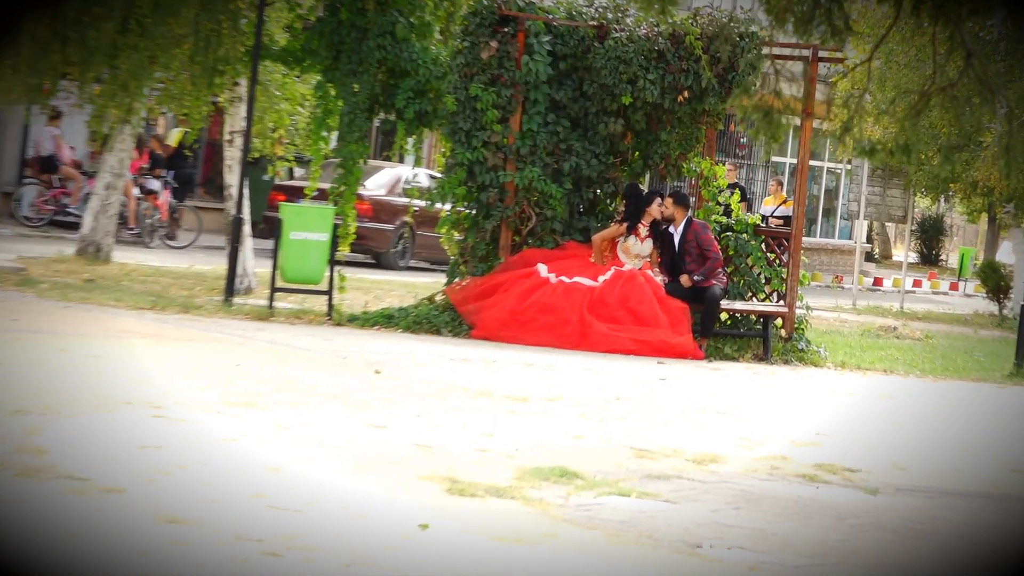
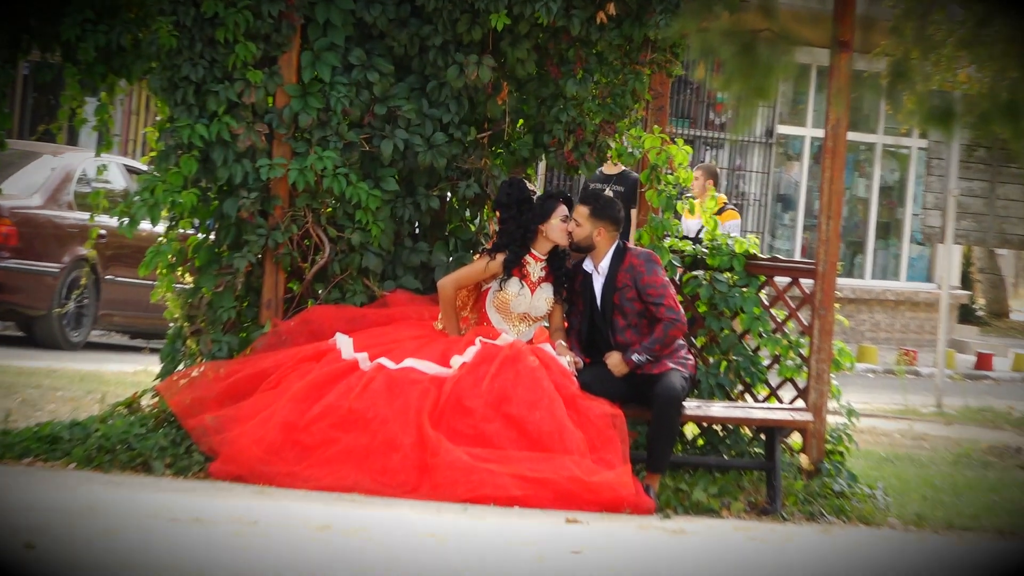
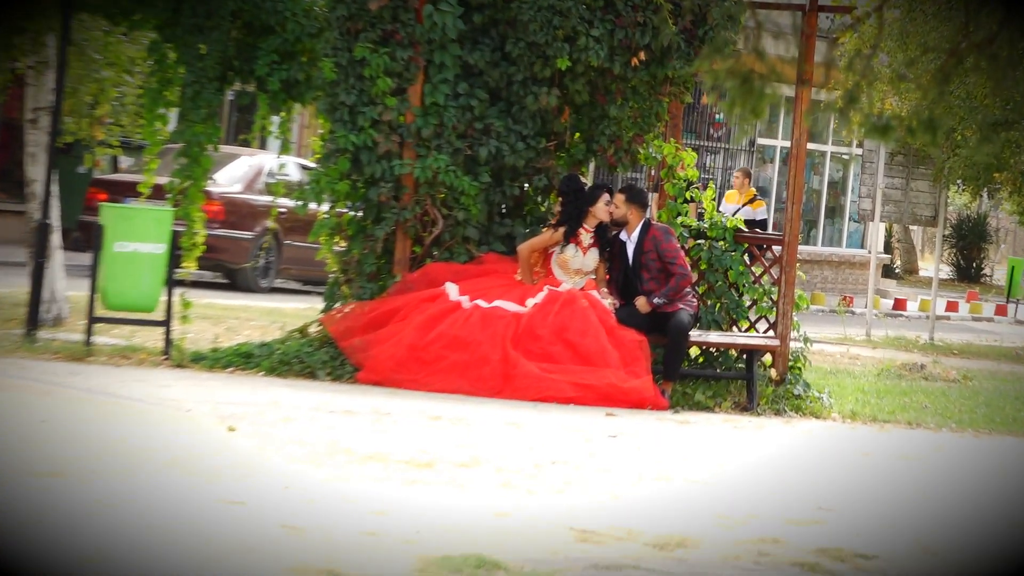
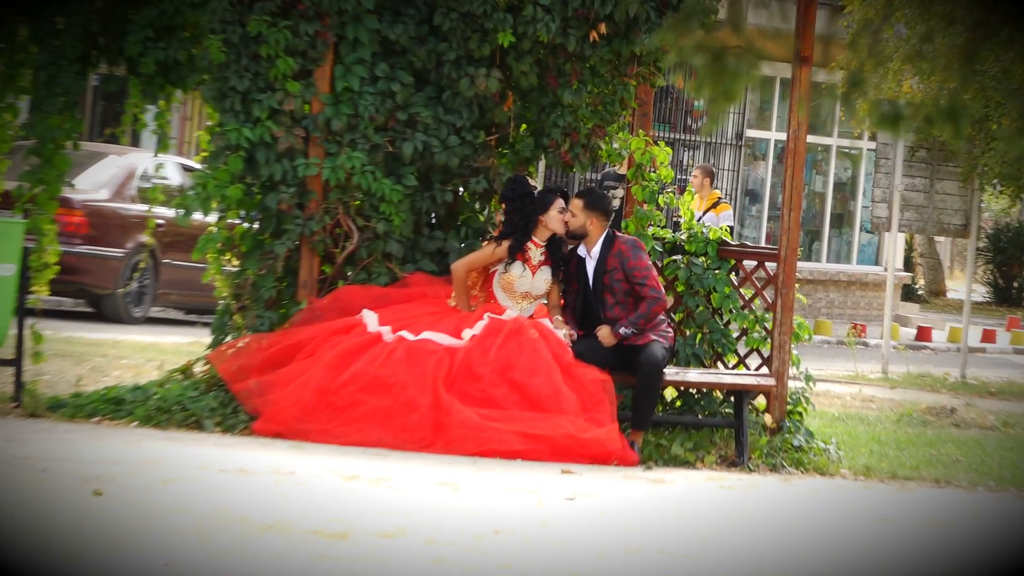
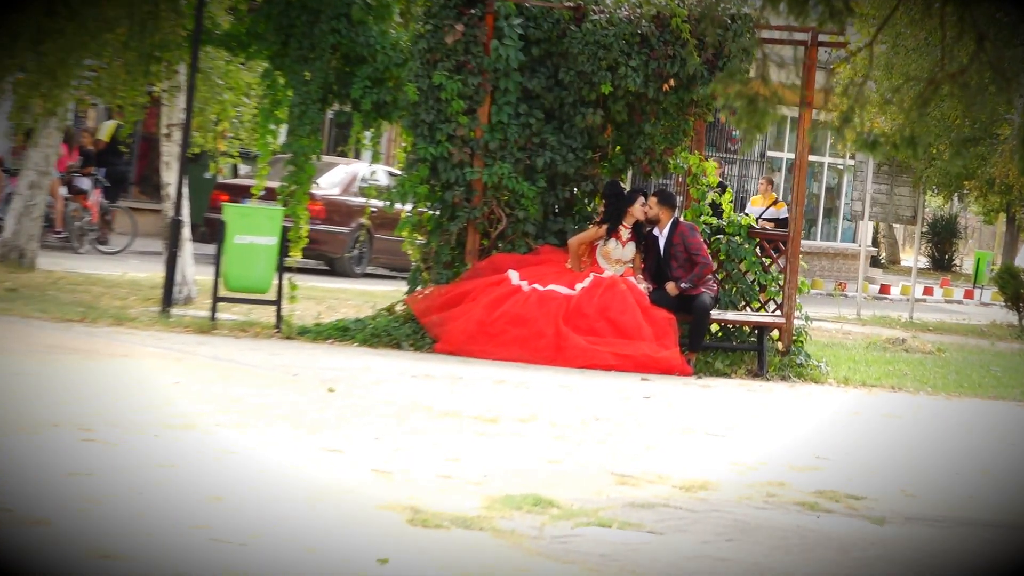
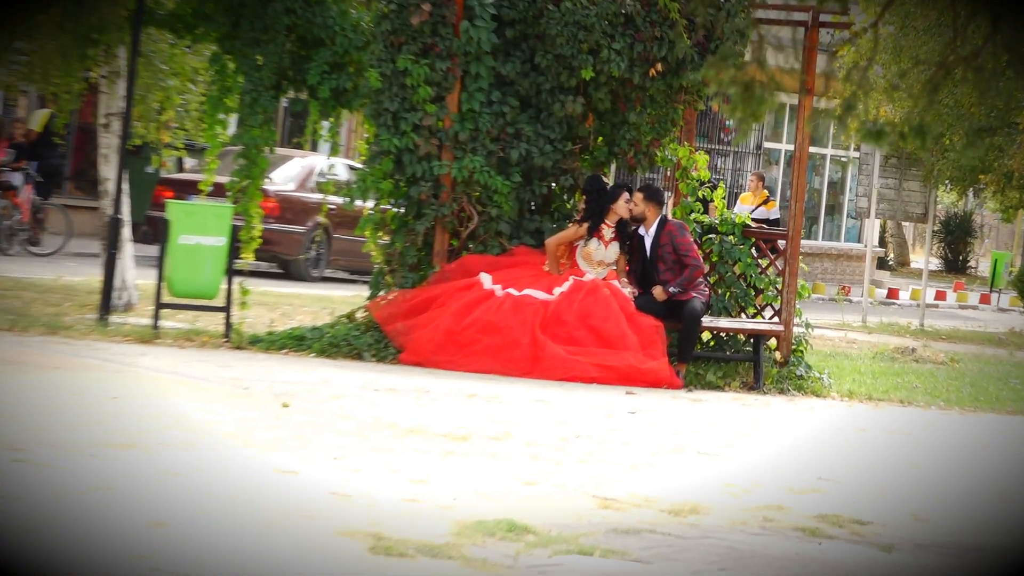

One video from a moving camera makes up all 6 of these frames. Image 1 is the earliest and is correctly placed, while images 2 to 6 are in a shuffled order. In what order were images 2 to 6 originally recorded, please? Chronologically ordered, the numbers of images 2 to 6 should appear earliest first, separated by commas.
5, 6, 3, 4, 2
